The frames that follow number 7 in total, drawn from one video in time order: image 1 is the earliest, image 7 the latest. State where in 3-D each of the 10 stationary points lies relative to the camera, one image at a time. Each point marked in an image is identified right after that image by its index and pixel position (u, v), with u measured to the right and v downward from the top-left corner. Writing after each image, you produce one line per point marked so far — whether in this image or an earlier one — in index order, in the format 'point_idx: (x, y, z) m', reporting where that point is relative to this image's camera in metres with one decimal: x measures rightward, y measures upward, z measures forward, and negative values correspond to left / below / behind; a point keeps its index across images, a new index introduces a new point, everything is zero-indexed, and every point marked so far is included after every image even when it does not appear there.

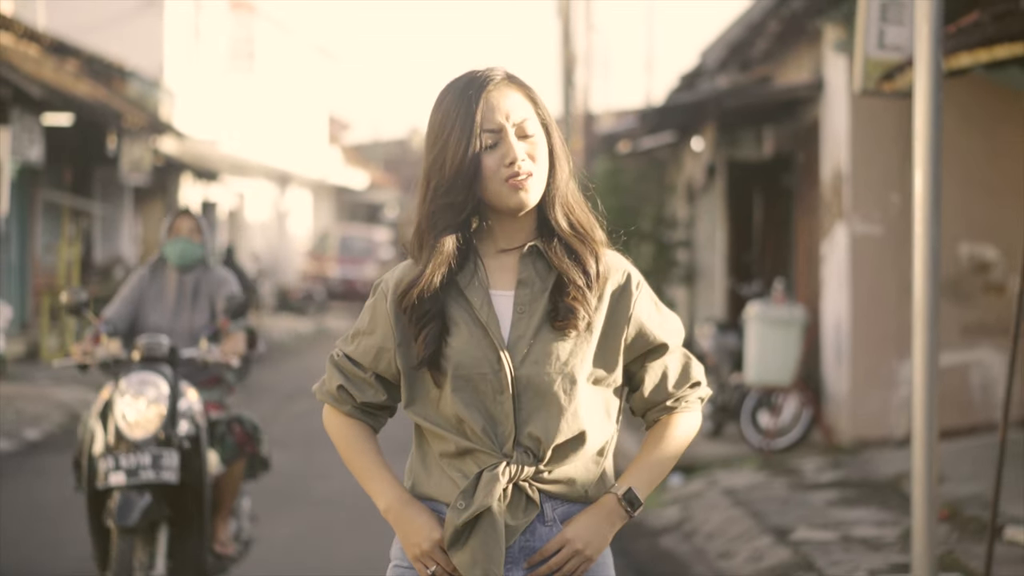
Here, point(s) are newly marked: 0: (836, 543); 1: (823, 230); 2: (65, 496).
0: (+1.6, -1.2, +6.5) m
1: (+2.3, +0.4, +9.6) m
2: (-2.9, -1.3, +8.3) m
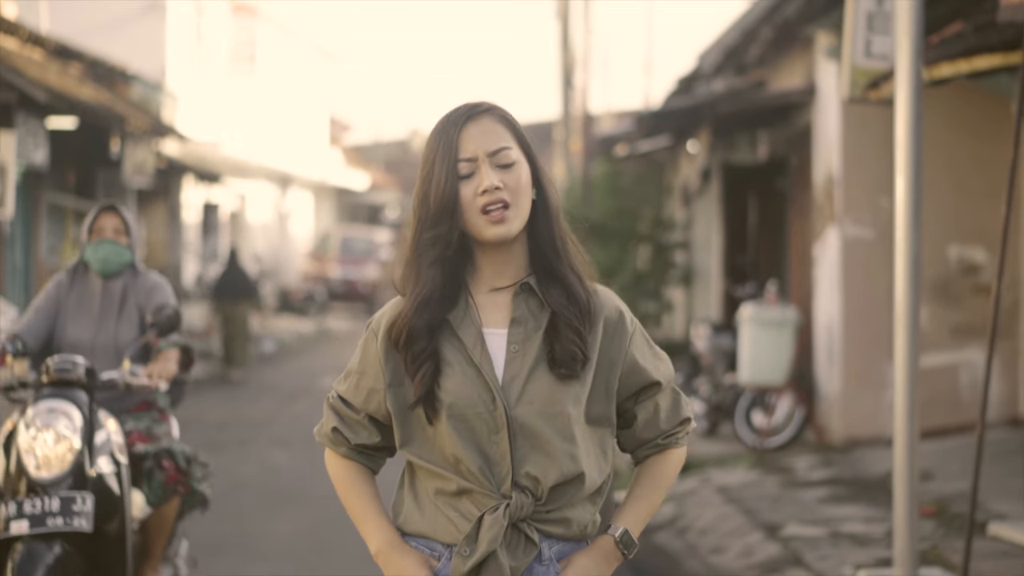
0: (+1.6, -1.3, +6.7) m
1: (+2.2, +0.4, +9.8) m
2: (-2.9, -1.4, +8.4) m
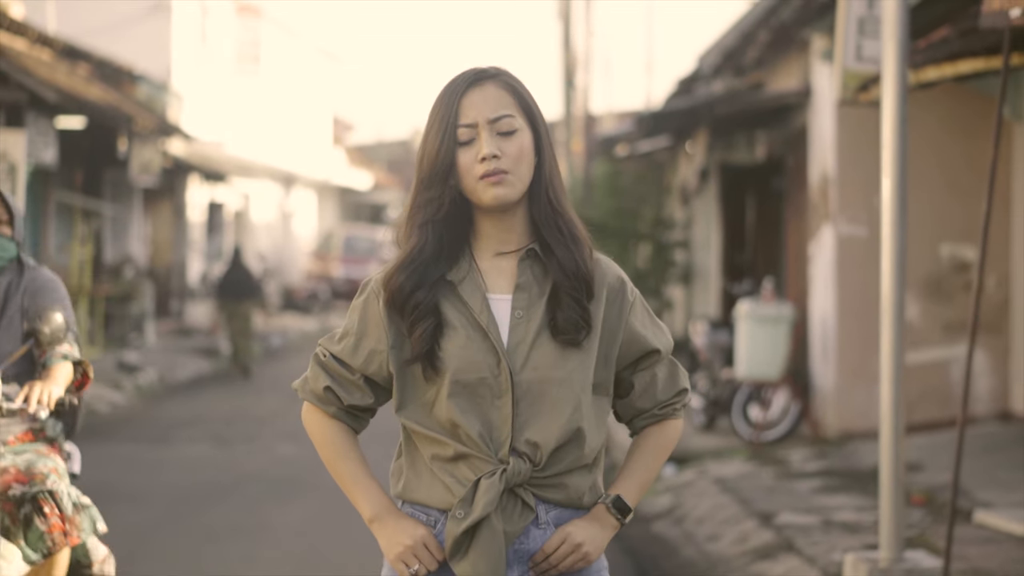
0: (+1.6, -1.2, +6.9) m
1: (+2.3, +0.4, +10.0) m
2: (-2.9, -1.3, +8.7) m
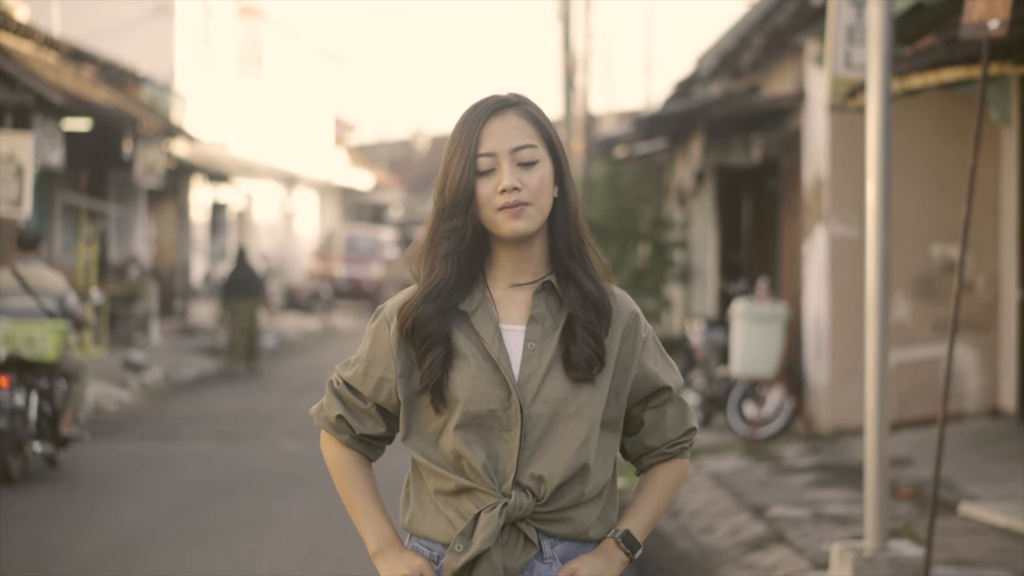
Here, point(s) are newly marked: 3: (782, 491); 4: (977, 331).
0: (+1.6, -1.2, +7.1) m
1: (+2.3, +0.4, +10.3) m
2: (-2.9, -1.3, +8.9) m
3: (+1.6, -1.2, +7.9) m
4: (+3.4, -0.3, +9.7) m
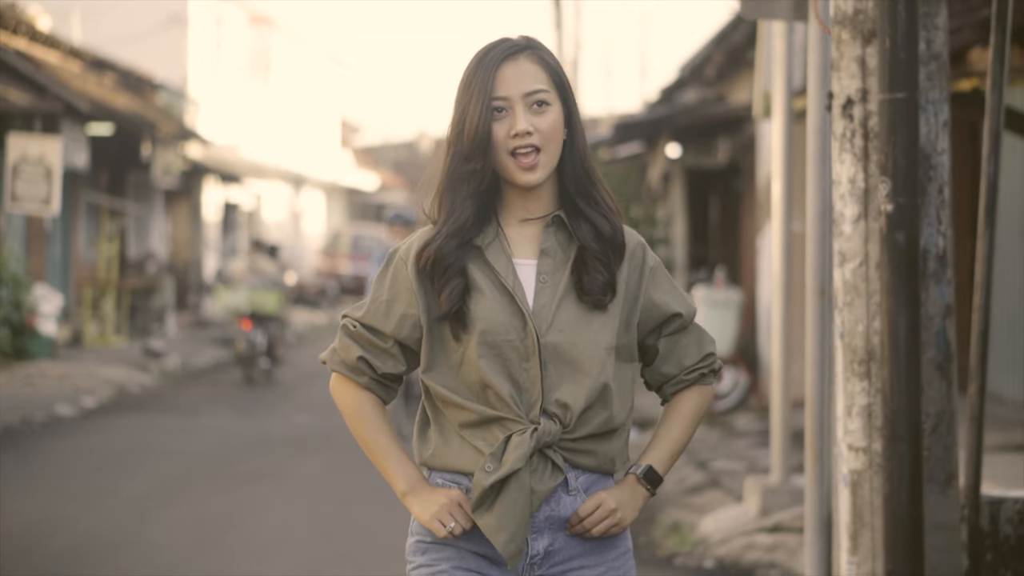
0: (+1.4, -1.1, +8.3) m
1: (+2.1, +0.5, +11.5) m
2: (-3.0, -1.2, +10.1) m
3: (+1.5, -1.1, +9.1) m
4: (+3.3, -0.2, +10.9) m
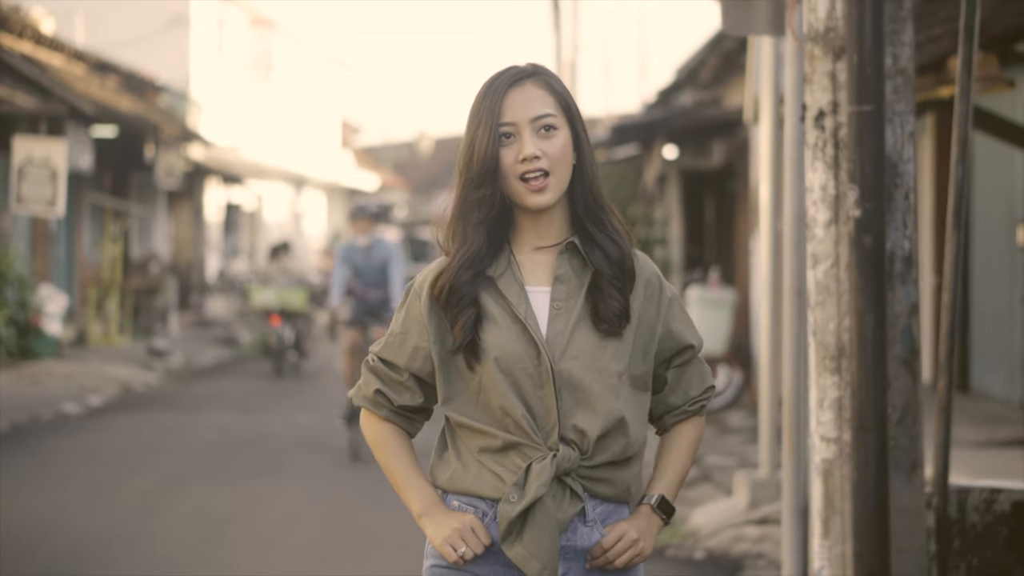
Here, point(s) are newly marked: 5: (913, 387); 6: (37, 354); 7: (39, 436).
0: (+1.4, -1.1, +8.5) m
1: (+2.1, +0.5, +11.7) m
2: (-3.0, -1.2, +10.3) m
3: (+1.5, -1.1, +9.4) m
4: (+3.2, -0.2, +11.1) m
5: (+1.0, -0.3, +3.5) m
6: (-5.5, -0.8, +15.6) m
7: (-3.8, -1.2, +10.8) m
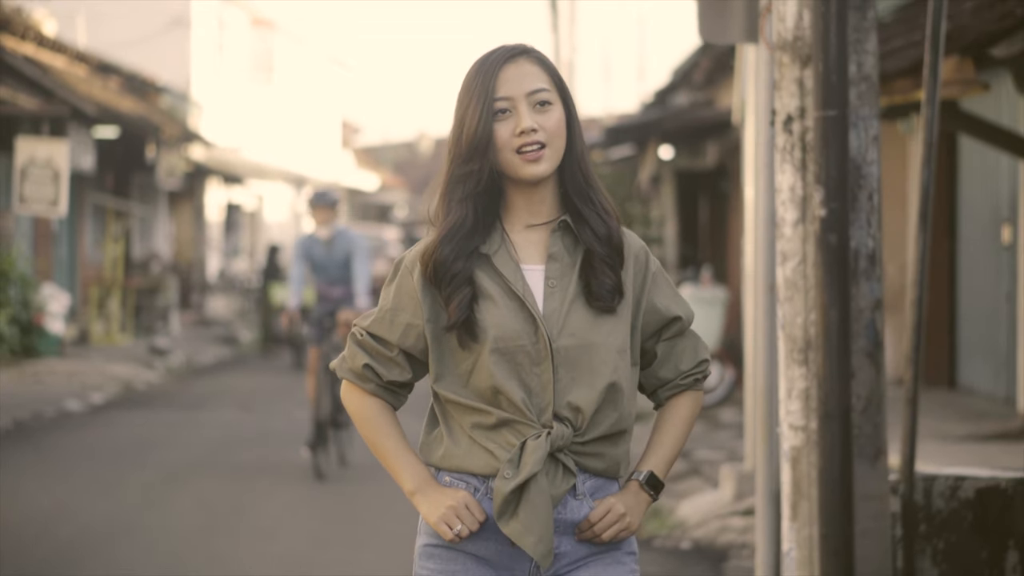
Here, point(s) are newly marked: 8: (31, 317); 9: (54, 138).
0: (+1.4, -1.1, +8.7) m
1: (+2.1, +0.5, +11.9) m
2: (-3.1, -1.2, +10.5) m
3: (+1.4, -1.1, +9.5) m
4: (+3.2, -0.2, +11.3) m
5: (+1.0, -0.2, +3.6) m
6: (-5.6, -0.8, +15.8) m
7: (-3.9, -1.2, +11.0) m
8: (-5.6, -0.3, +15.6) m
9: (-4.7, +1.5, +13.7) m
